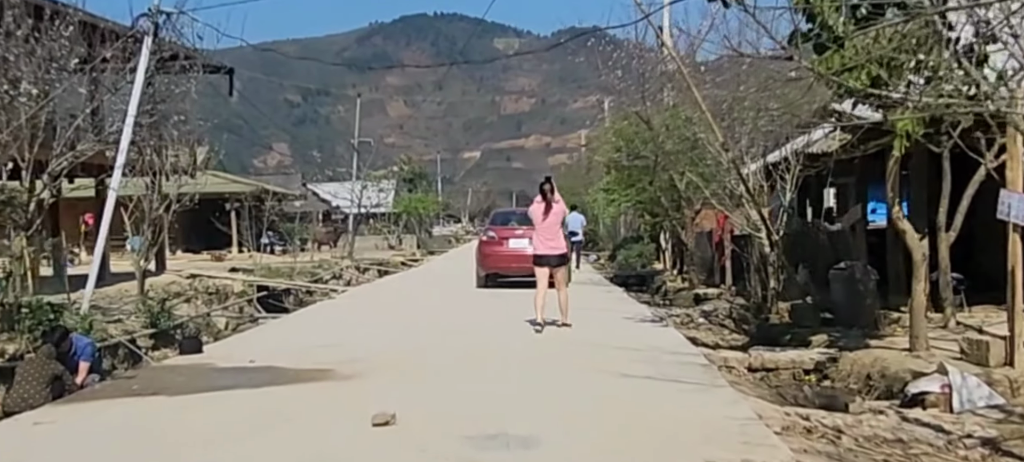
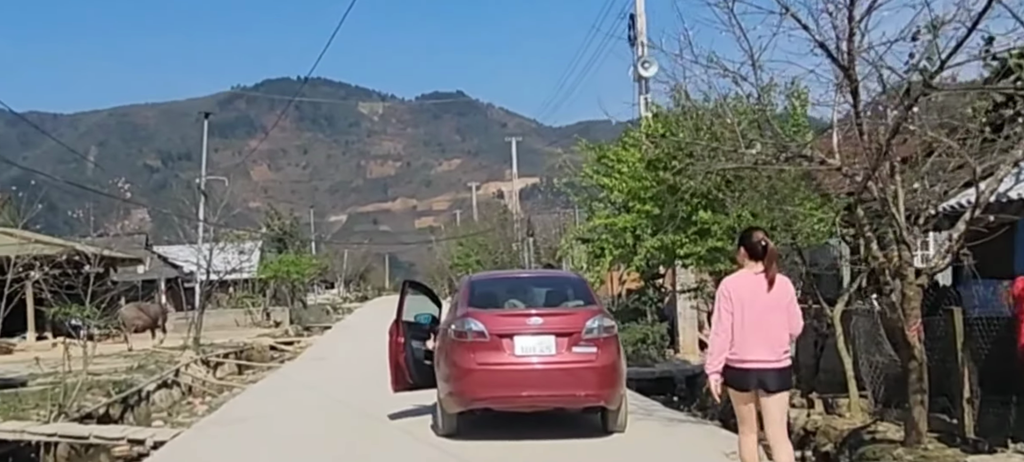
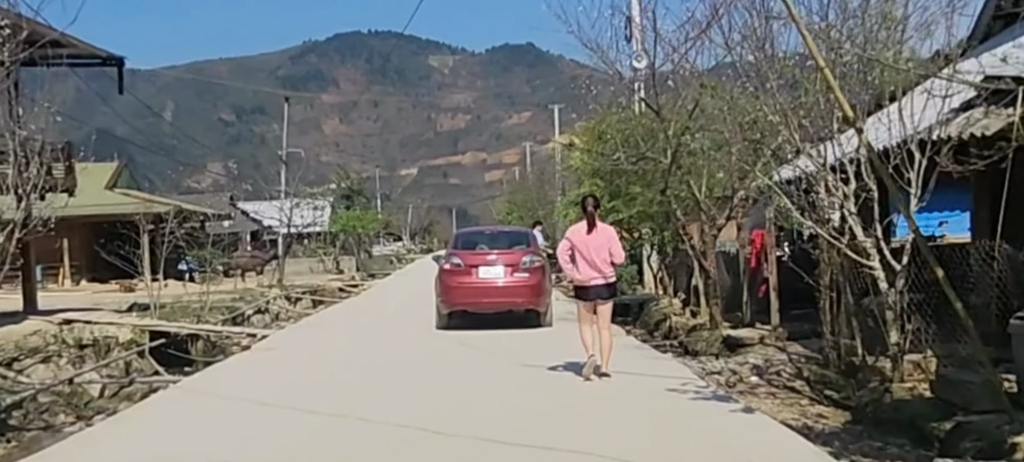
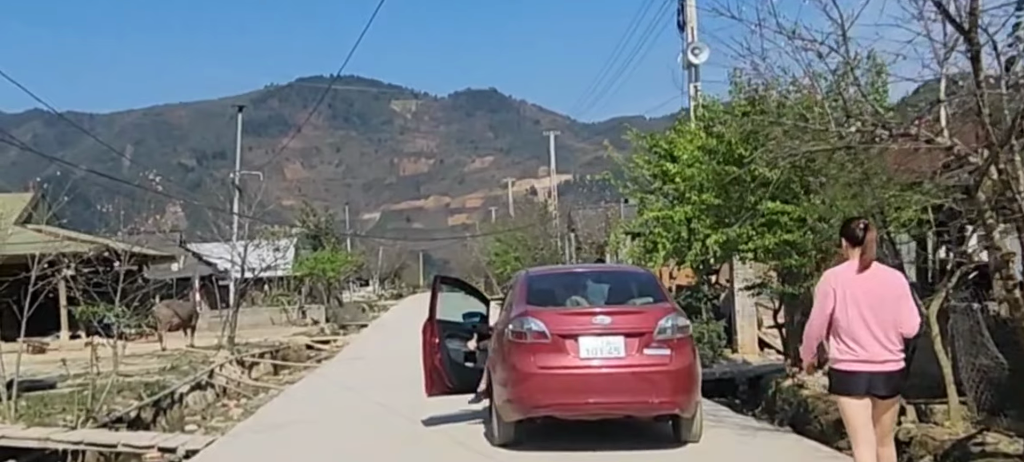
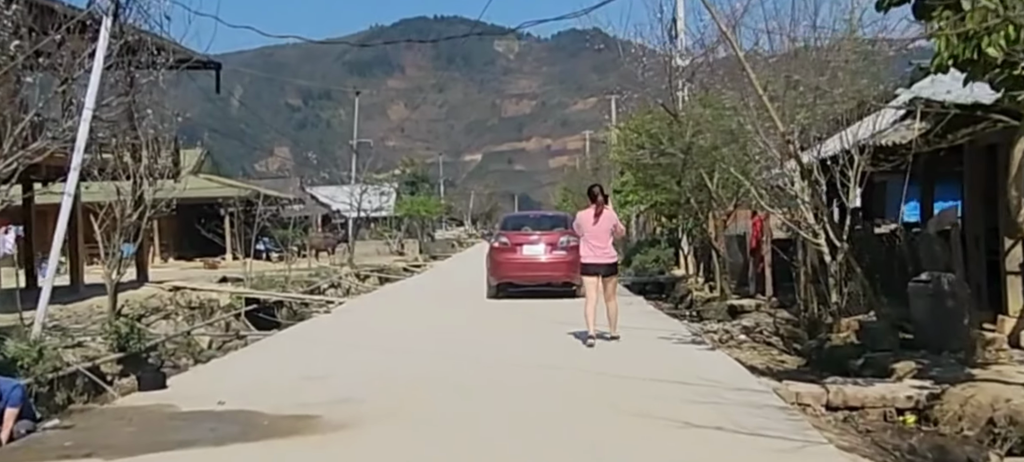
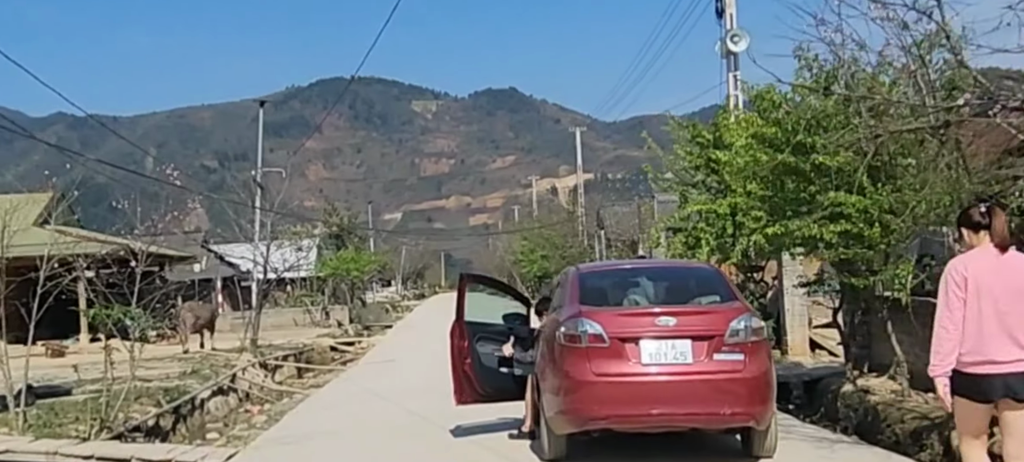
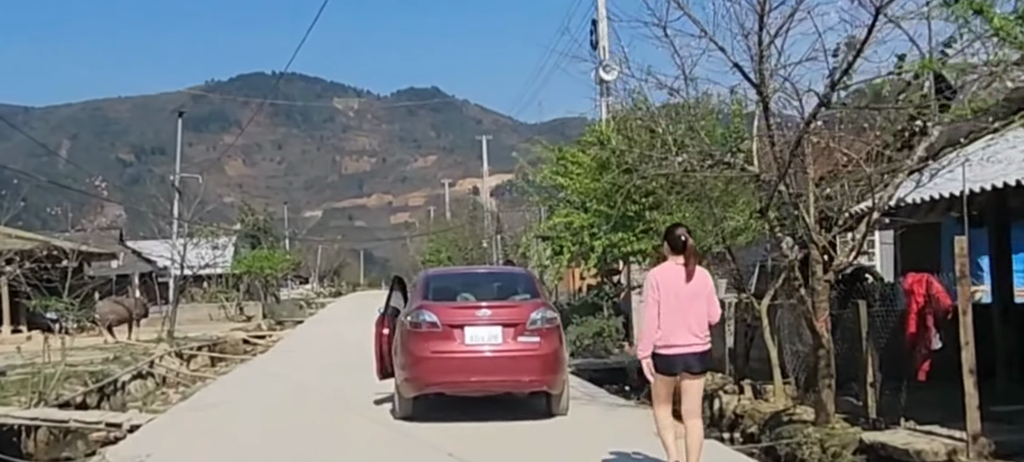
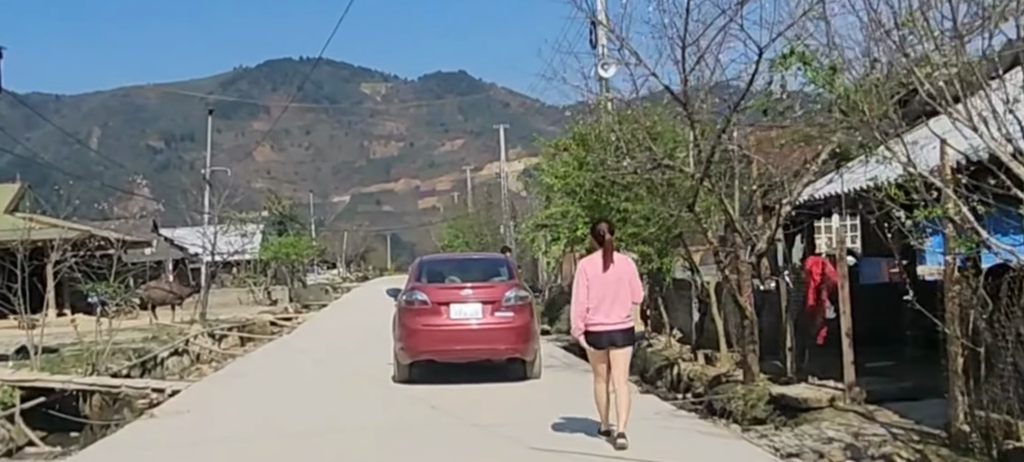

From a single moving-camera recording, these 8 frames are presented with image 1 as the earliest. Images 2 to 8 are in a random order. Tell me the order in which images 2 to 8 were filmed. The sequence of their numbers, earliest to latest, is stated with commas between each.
5, 3, 8, 7, 2, 4, 6
